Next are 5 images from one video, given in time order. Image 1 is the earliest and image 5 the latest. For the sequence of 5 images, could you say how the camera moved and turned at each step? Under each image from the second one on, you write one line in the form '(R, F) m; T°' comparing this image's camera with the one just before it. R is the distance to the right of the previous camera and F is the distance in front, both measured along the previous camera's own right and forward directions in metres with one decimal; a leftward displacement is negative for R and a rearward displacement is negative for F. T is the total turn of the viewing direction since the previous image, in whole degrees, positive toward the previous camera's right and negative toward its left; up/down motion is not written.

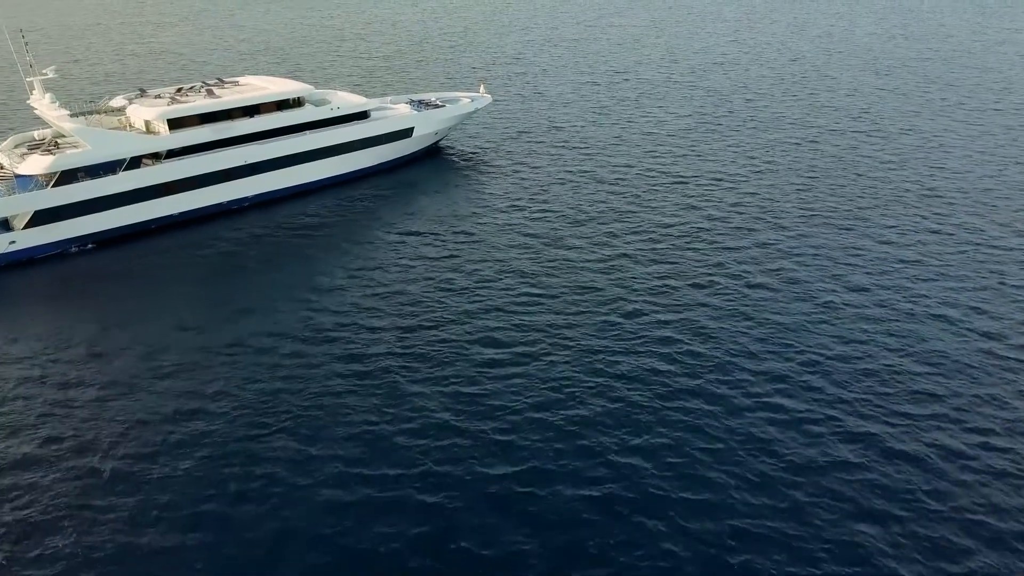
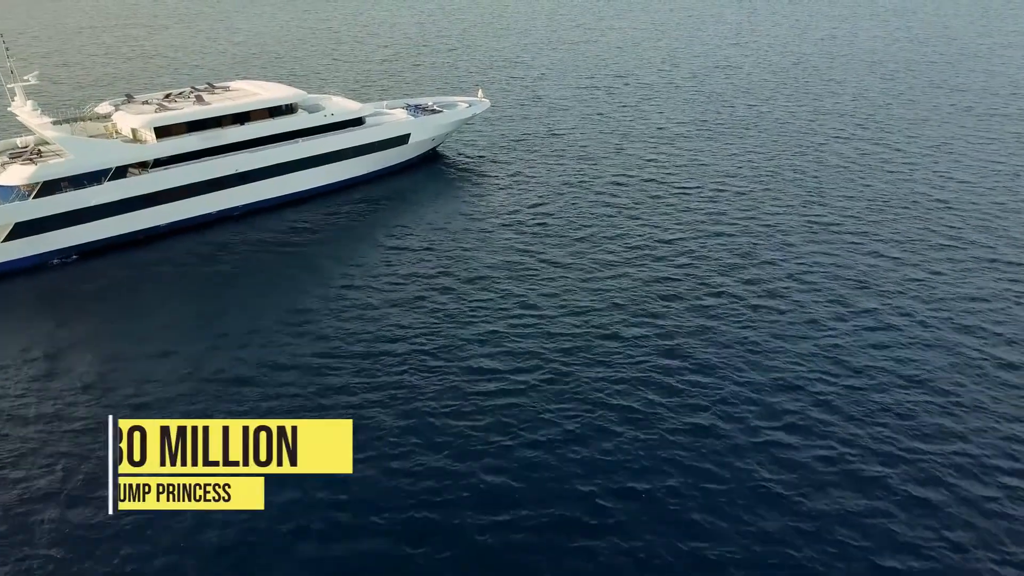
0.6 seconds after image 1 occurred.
(+0.2, +1.8) m; 0°
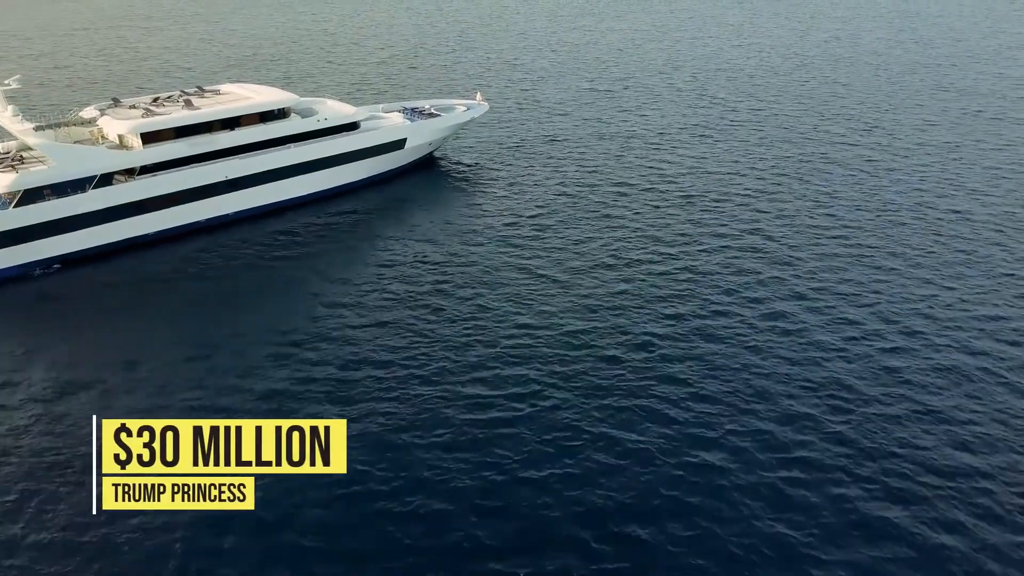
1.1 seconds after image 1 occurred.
(0.0, +2.0) m; 0°
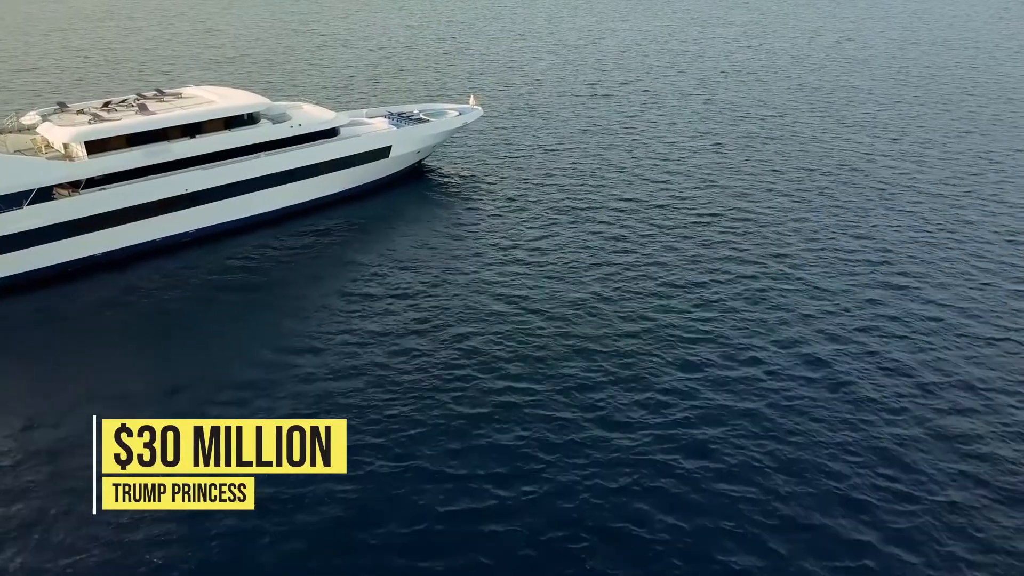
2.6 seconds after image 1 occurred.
(+0.3, +6.8) m; 0°
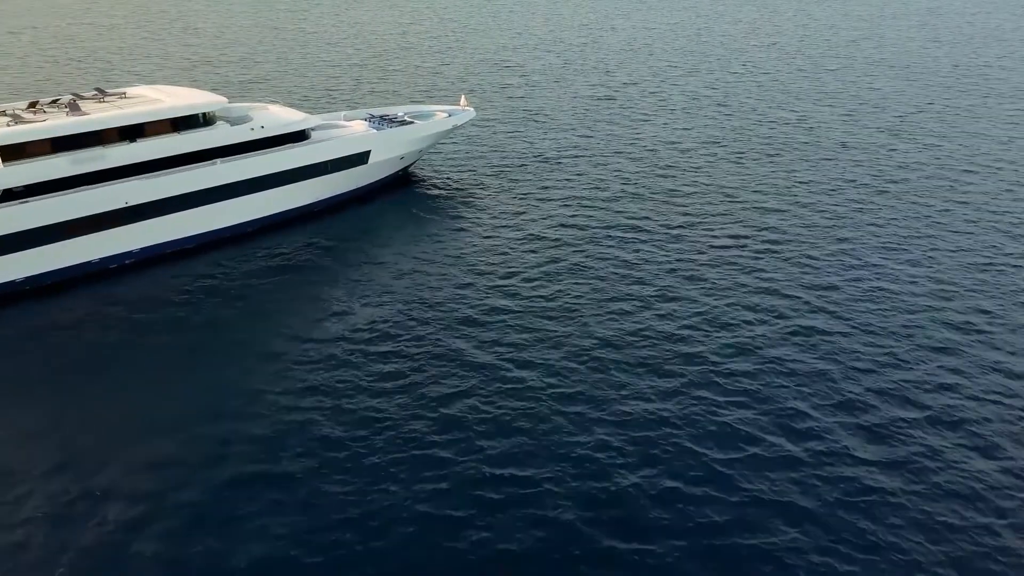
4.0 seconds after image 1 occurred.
(+0.3, +7.9) m; 0°
